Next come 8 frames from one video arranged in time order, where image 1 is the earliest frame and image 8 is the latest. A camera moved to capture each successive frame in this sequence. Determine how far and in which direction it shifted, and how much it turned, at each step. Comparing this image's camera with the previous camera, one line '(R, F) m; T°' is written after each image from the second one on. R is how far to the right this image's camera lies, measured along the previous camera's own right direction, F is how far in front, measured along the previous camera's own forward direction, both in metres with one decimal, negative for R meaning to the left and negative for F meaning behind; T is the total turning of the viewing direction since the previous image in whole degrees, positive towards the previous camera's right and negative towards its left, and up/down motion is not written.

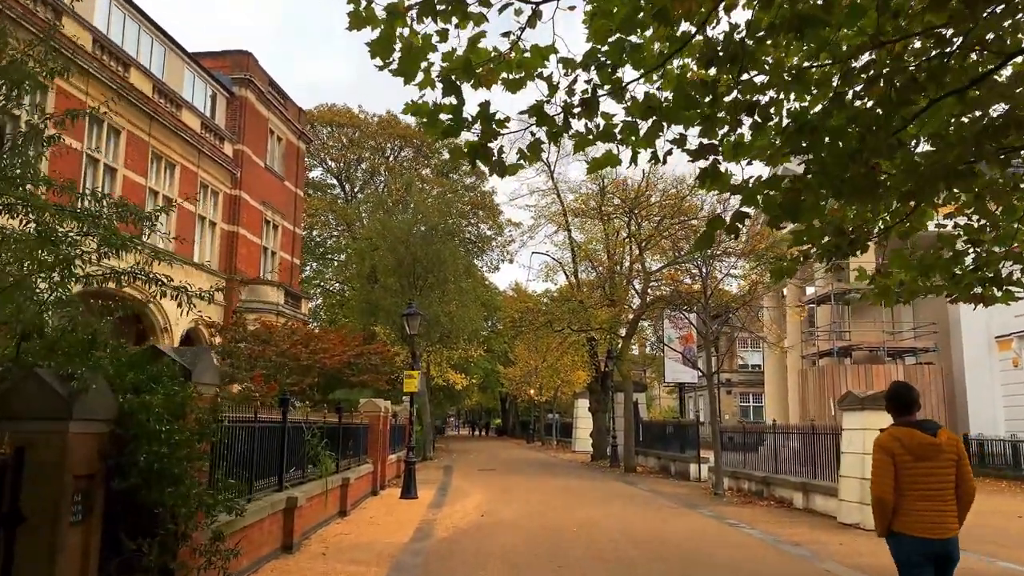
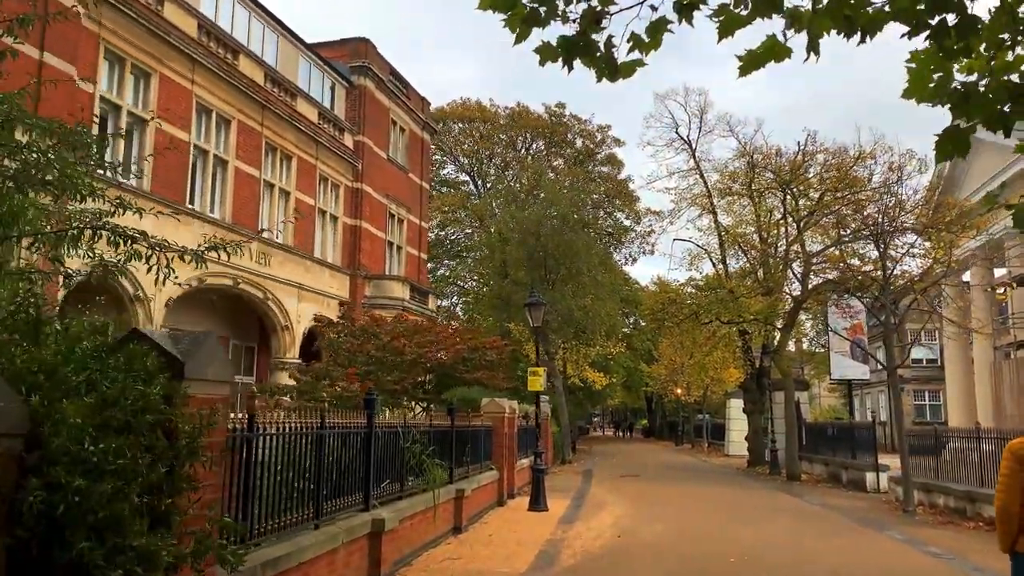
(+0.1, +1.9) m; -10°
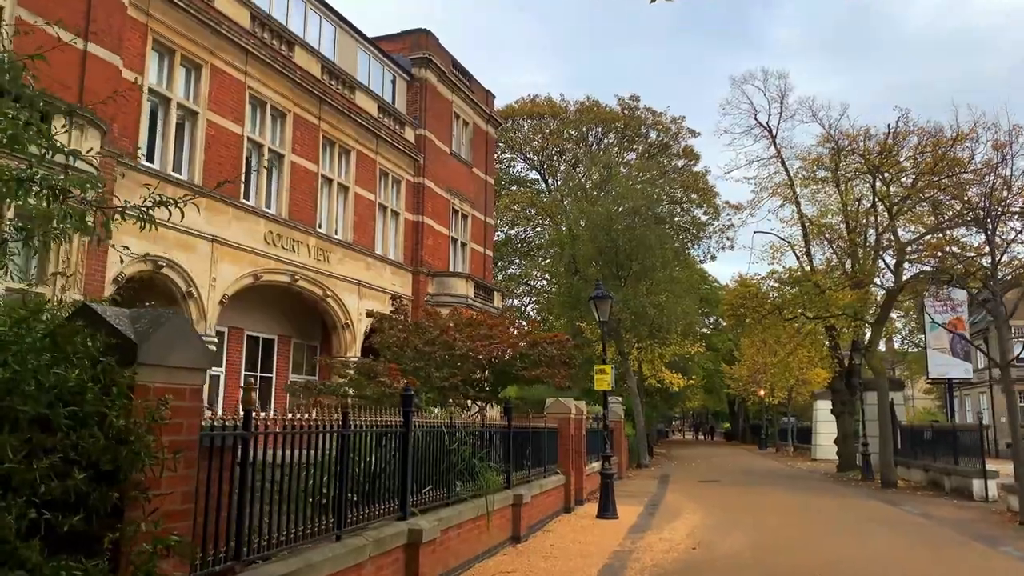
(+0.2, +0.9) m; -5°
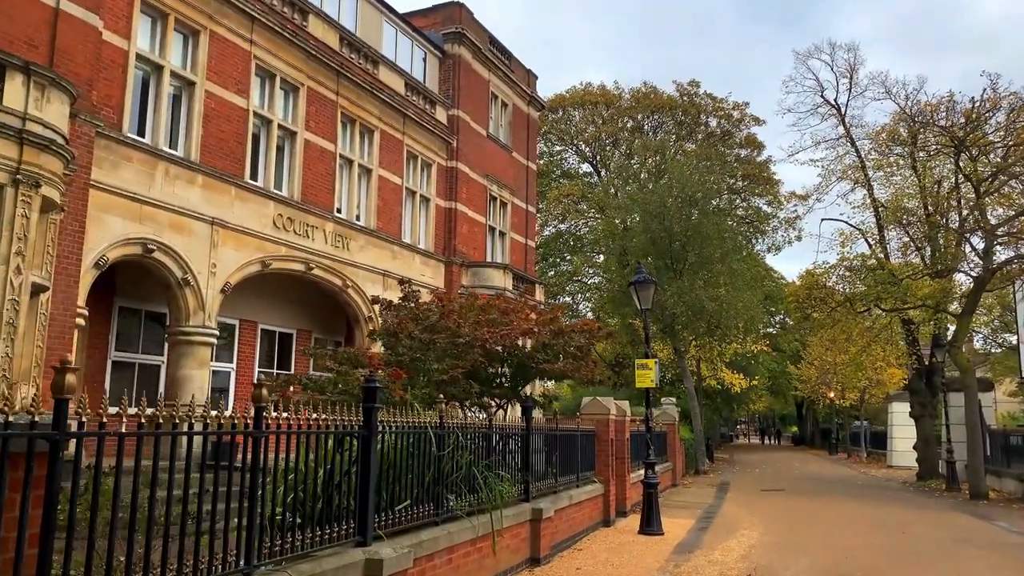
(+0.5, +1.6) m; -4°
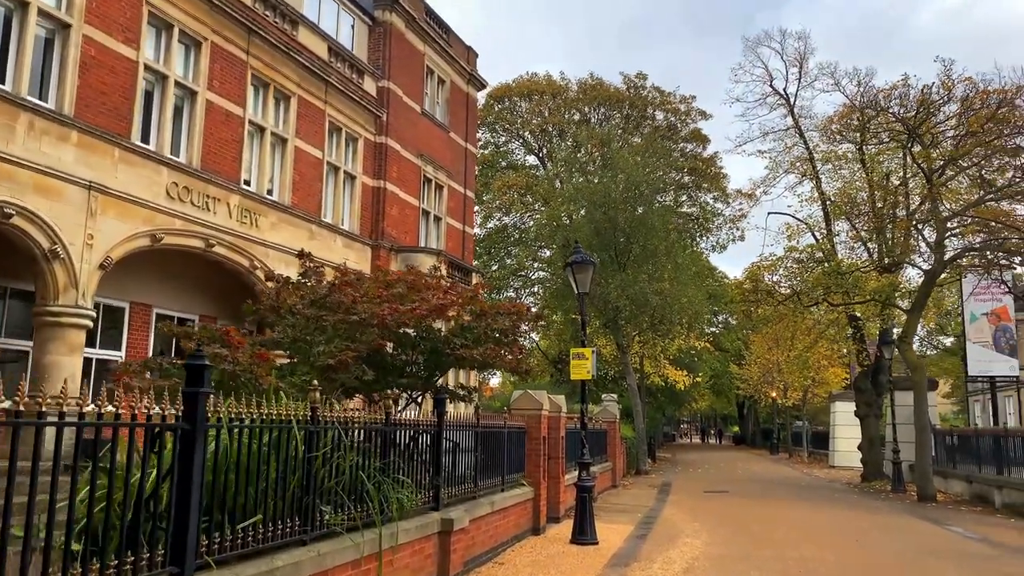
(+0.4, +1.3) m; +4°
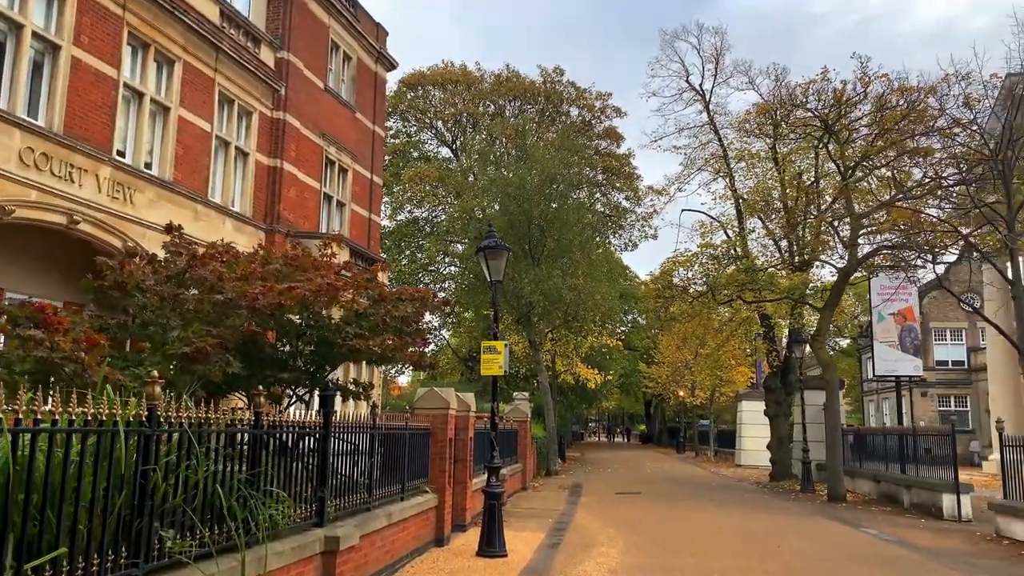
(+0.1, +1.0) m; +6°
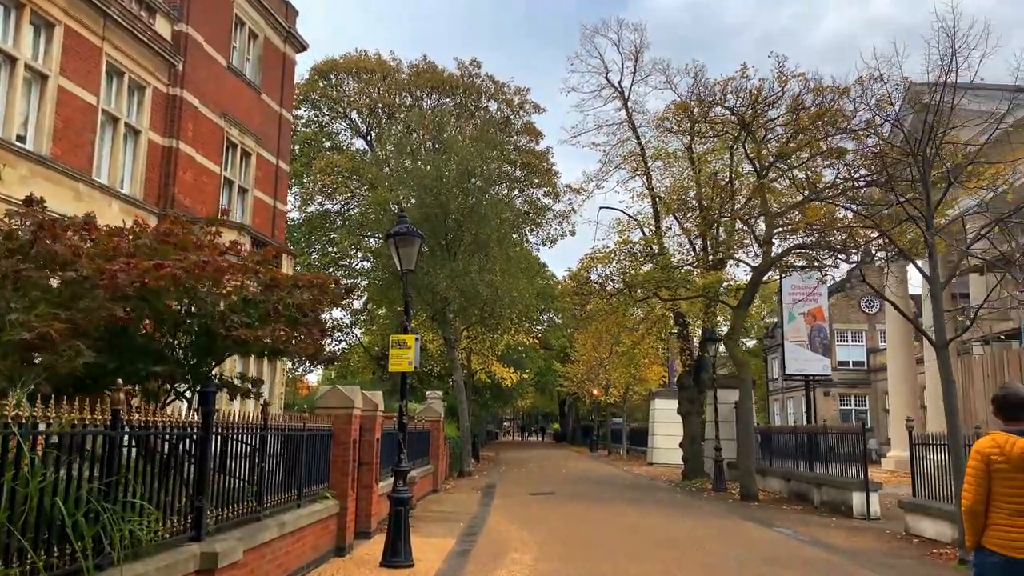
(+0.1, +0.6) m; +6°
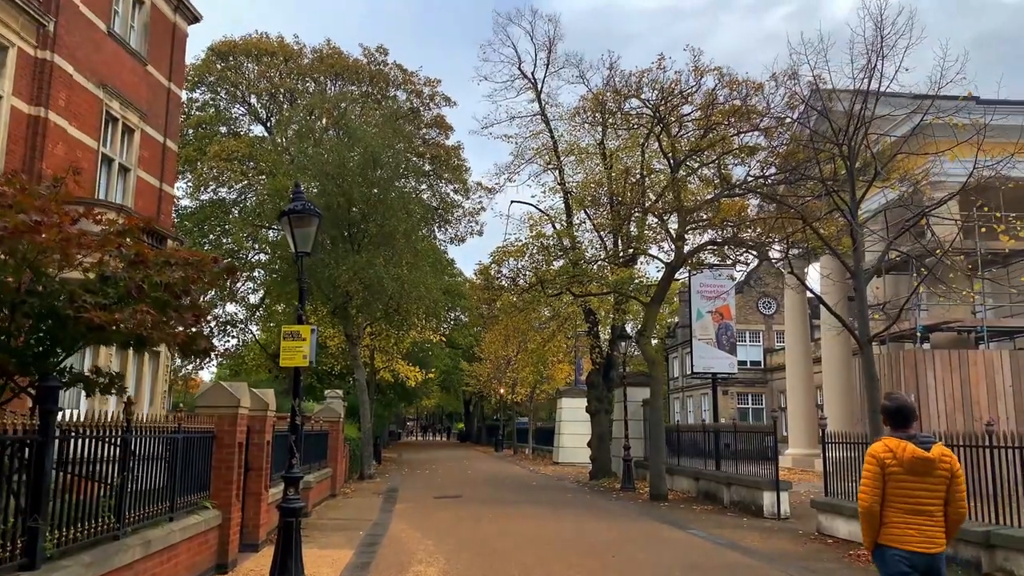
(0.0, +0.8) m; +7°
